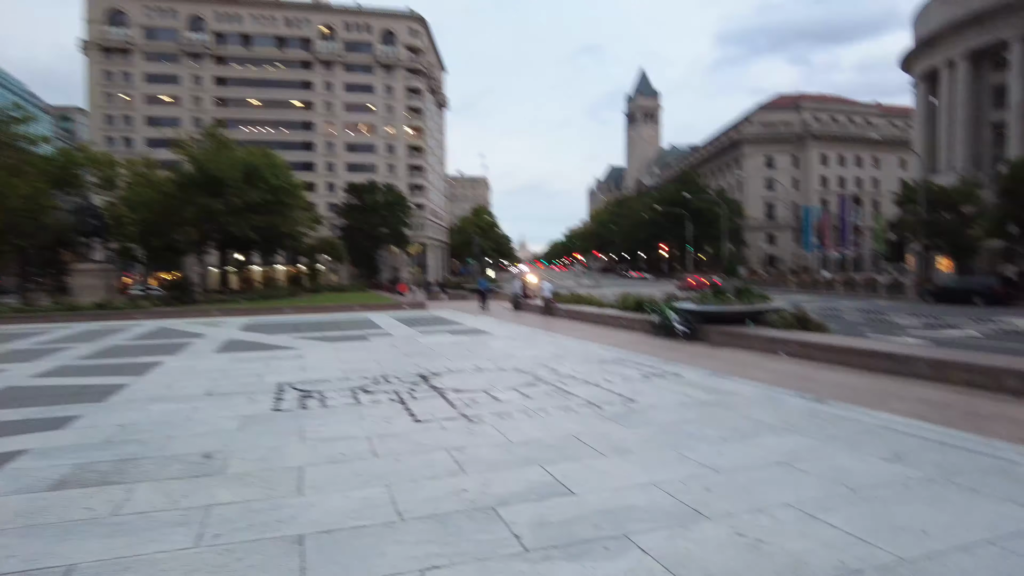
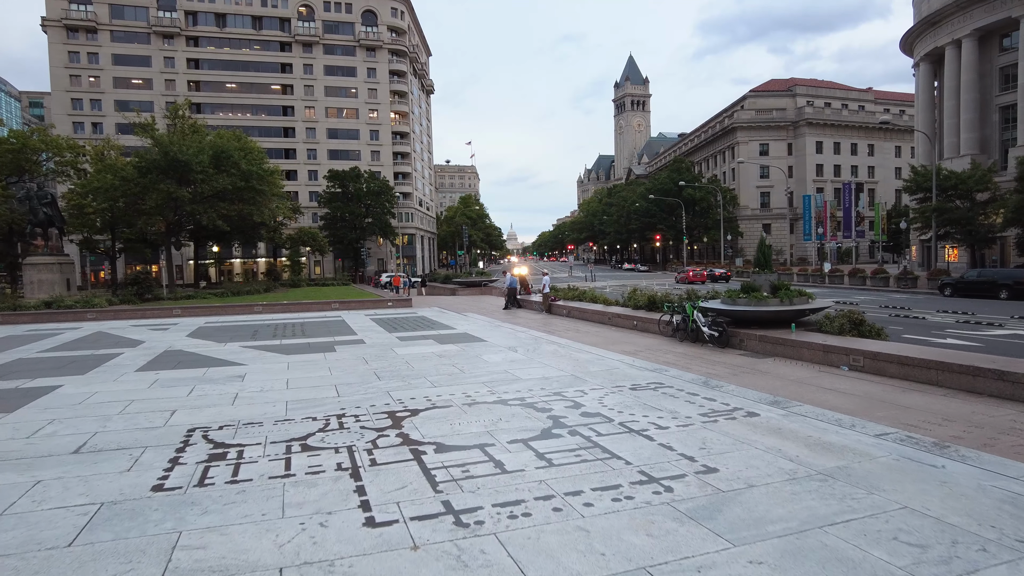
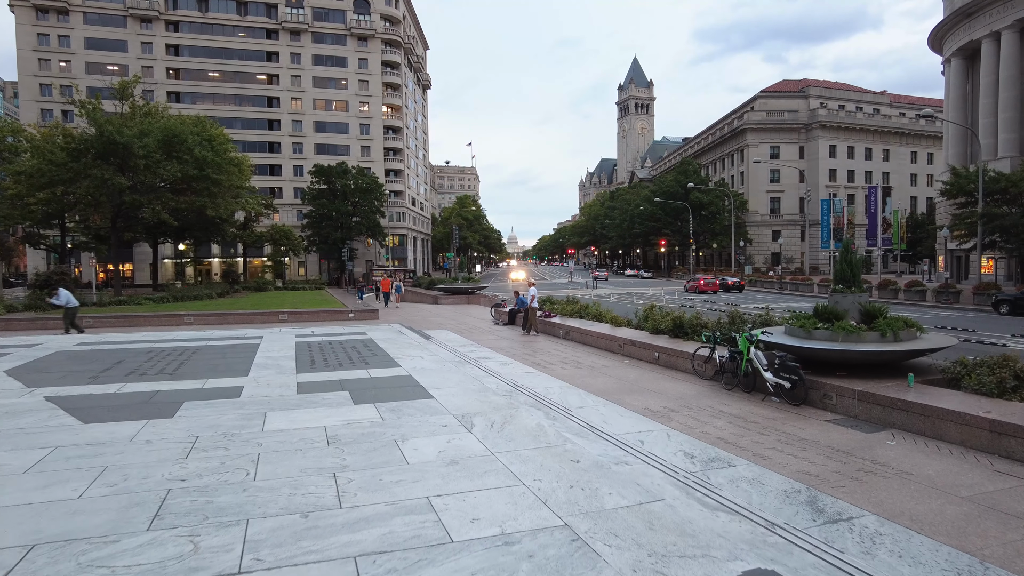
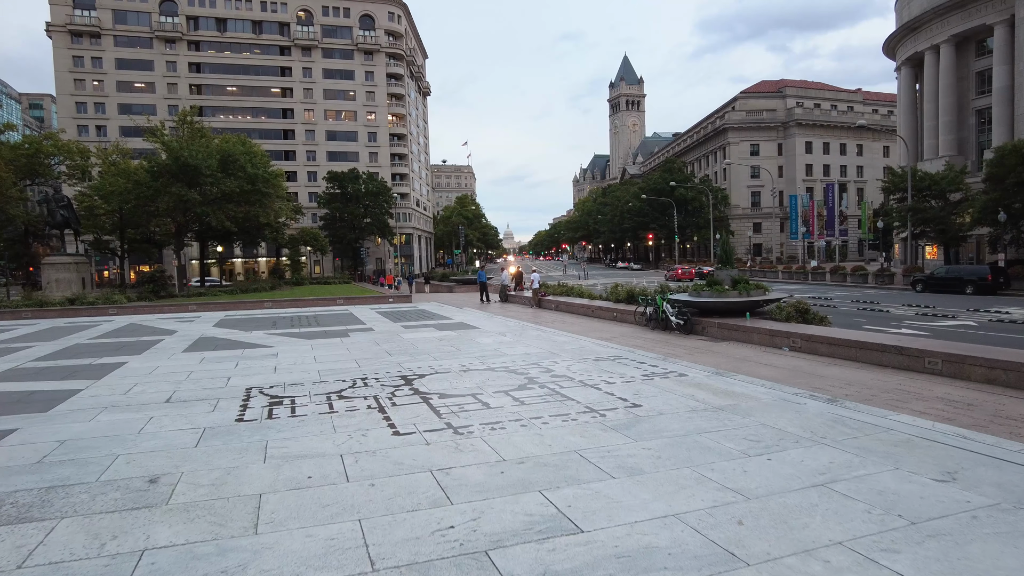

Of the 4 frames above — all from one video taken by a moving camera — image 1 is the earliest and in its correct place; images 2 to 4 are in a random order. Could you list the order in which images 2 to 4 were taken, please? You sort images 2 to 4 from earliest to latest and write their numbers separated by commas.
4, 2, 3
